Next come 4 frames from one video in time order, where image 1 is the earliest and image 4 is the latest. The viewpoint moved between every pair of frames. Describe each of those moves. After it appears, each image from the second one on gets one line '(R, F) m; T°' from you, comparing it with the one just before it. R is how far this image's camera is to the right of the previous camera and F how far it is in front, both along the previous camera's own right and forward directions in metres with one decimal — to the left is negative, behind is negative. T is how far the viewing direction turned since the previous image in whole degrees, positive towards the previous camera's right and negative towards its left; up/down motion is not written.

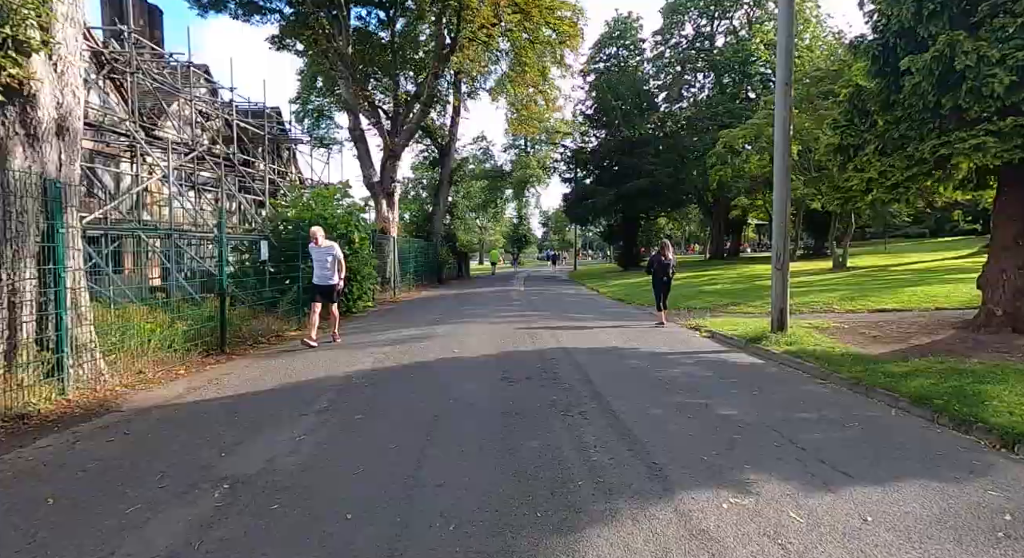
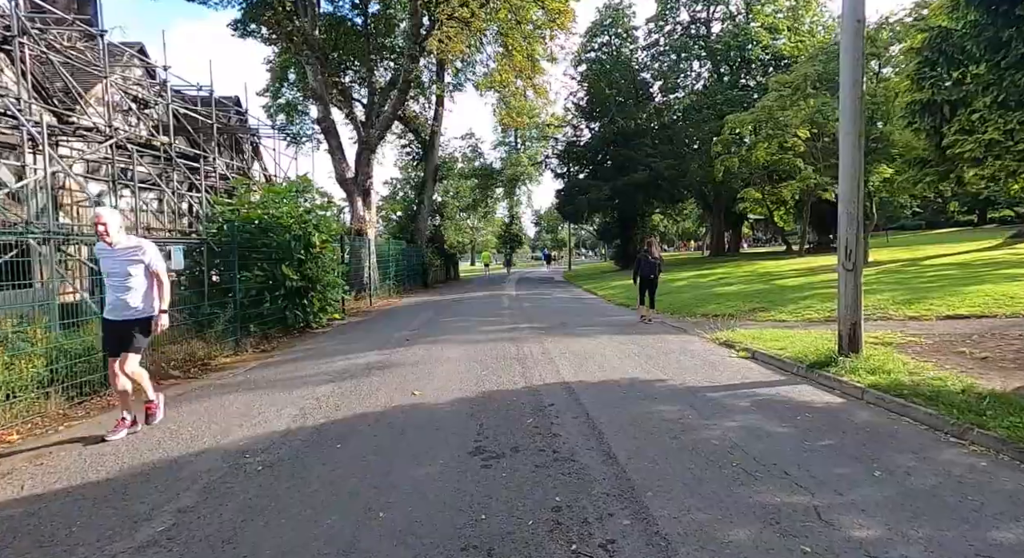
(+0.1, +2.4) m; +1°
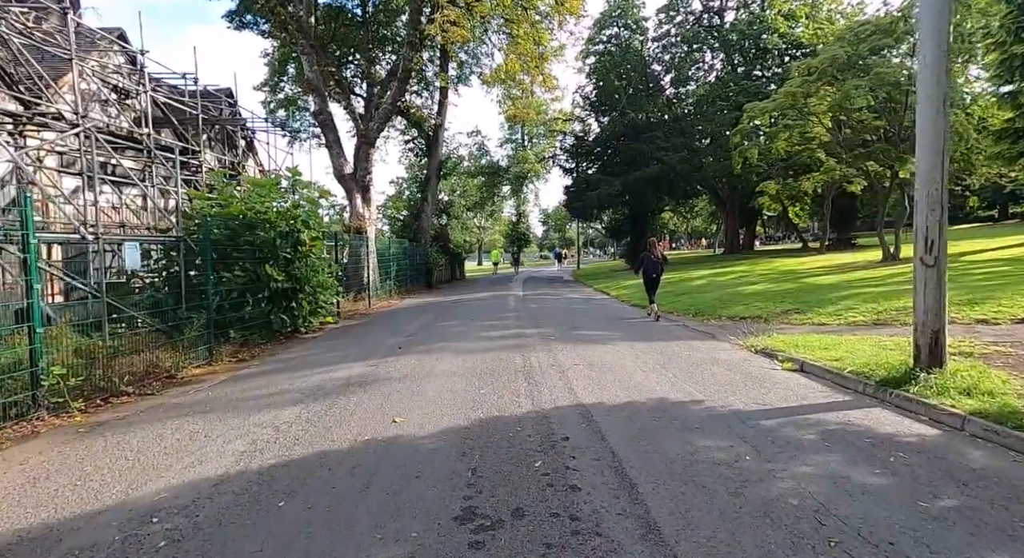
(0.0, +1.2) m; -1°
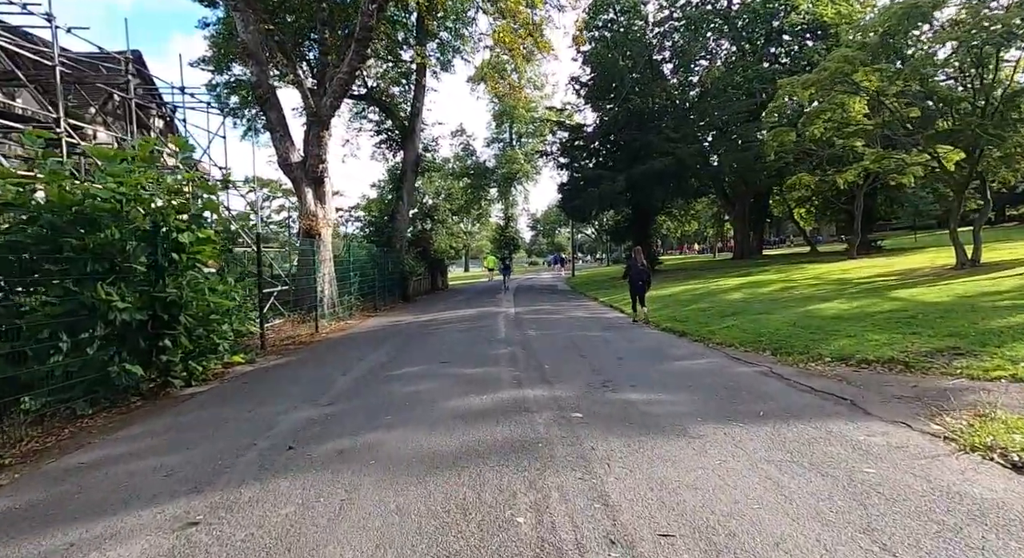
(0.0, +4.6) m; +1°
